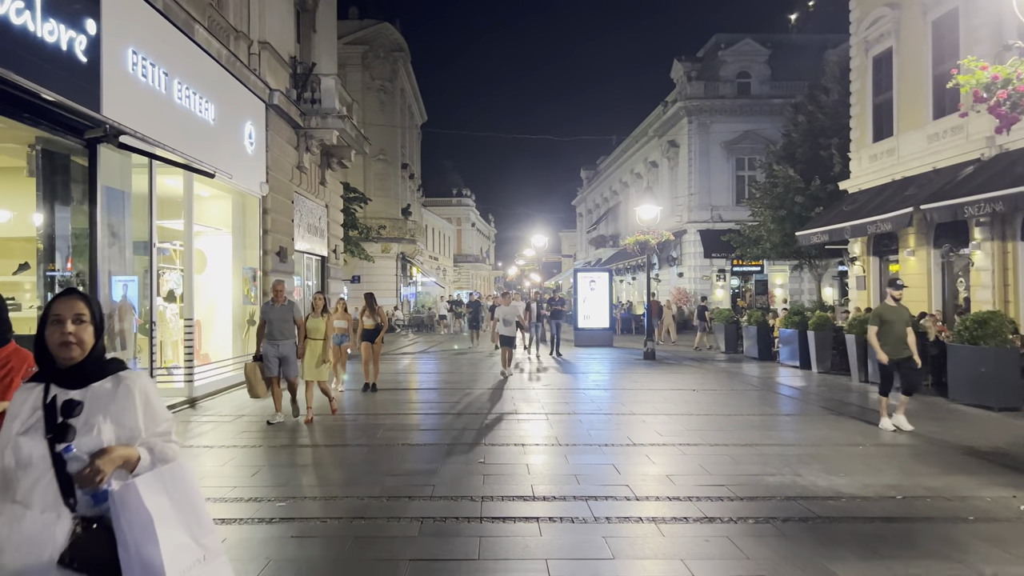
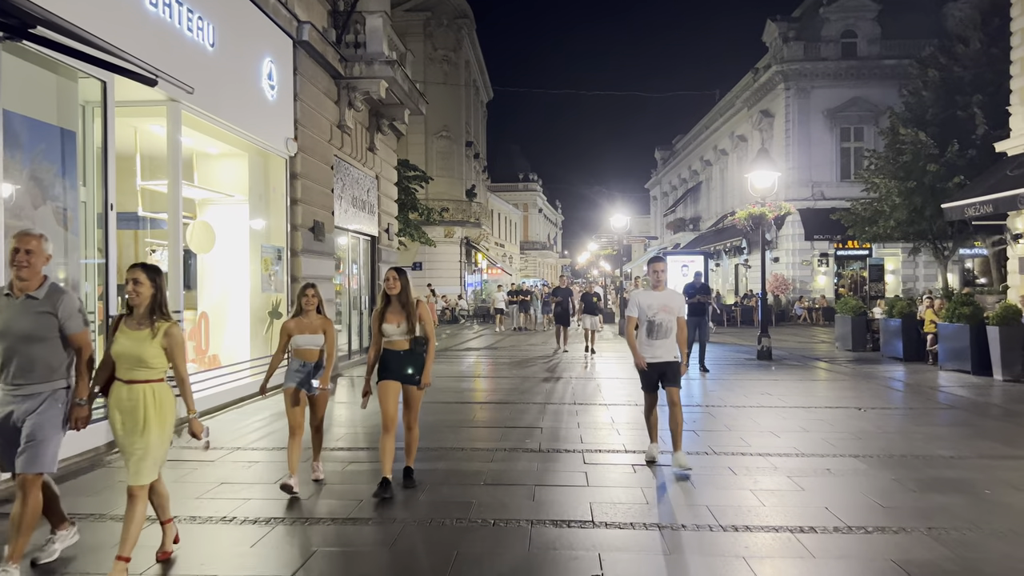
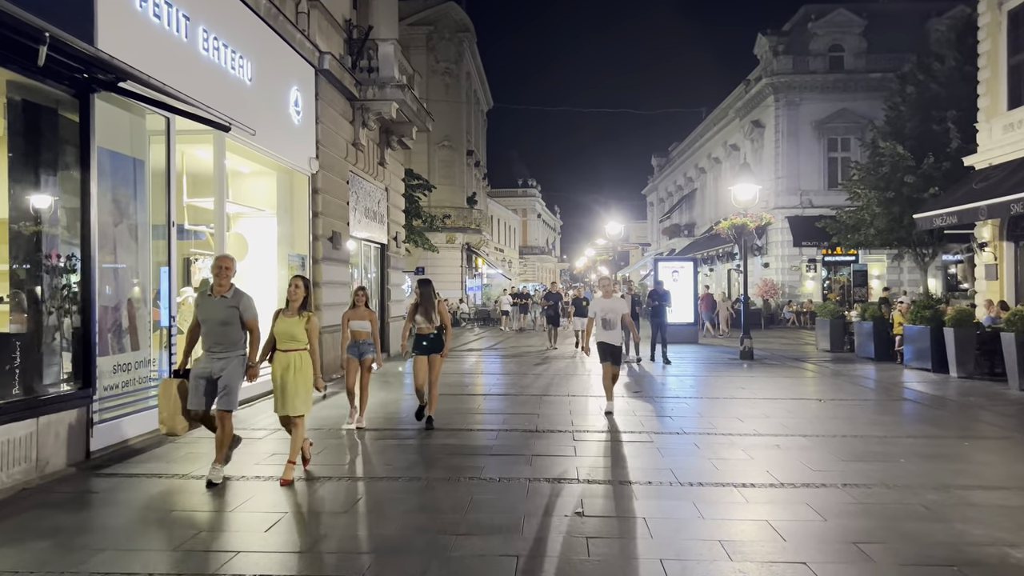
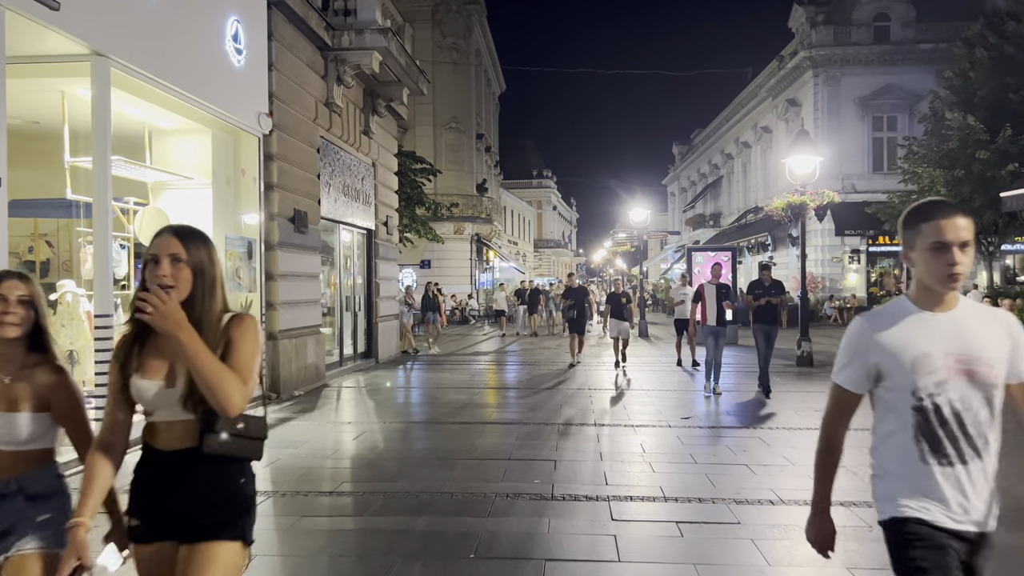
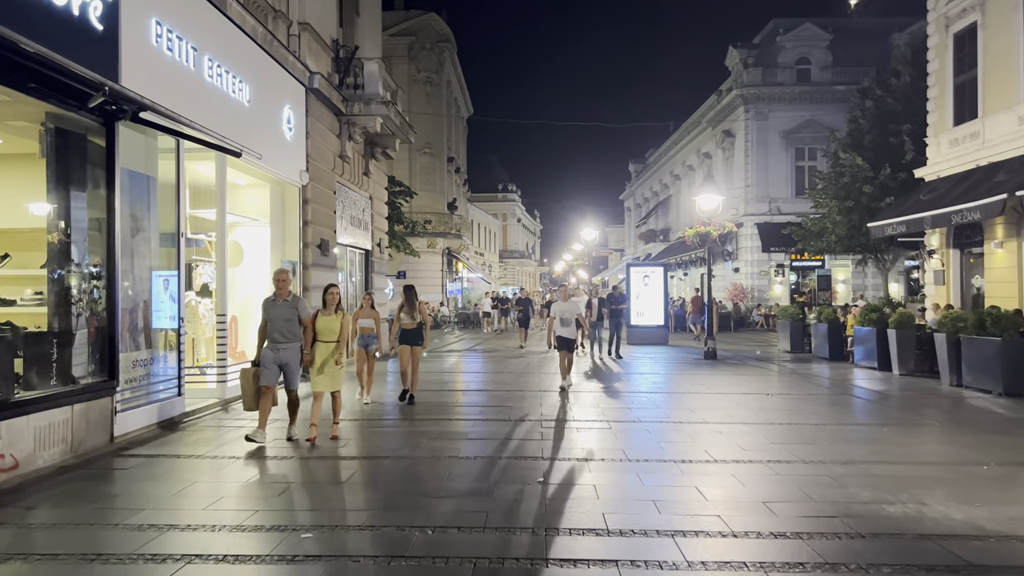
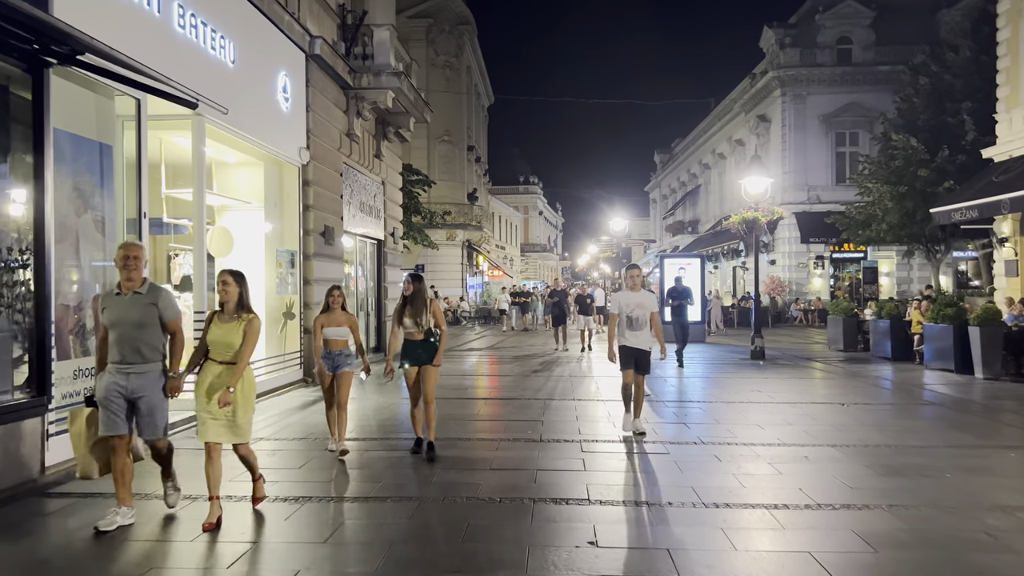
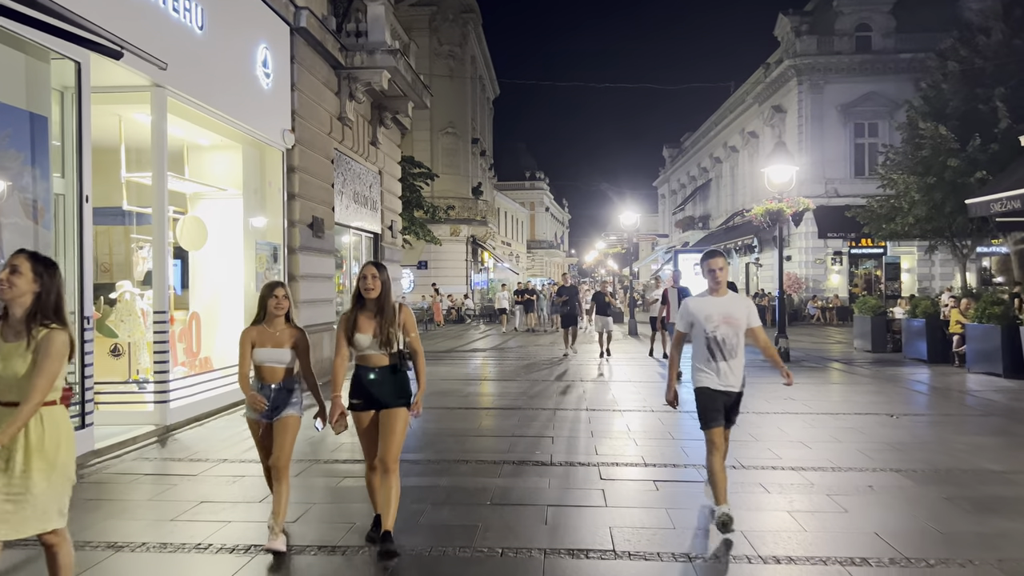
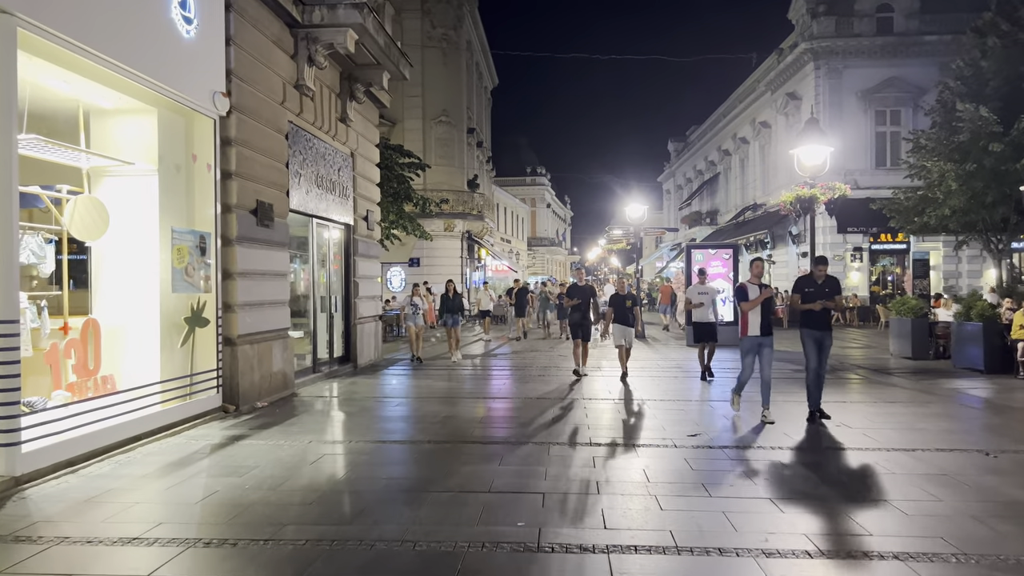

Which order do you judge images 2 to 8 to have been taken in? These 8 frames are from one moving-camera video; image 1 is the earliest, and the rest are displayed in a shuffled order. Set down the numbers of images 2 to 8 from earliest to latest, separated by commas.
5, 3, 6, 2, 7, 4, 8
